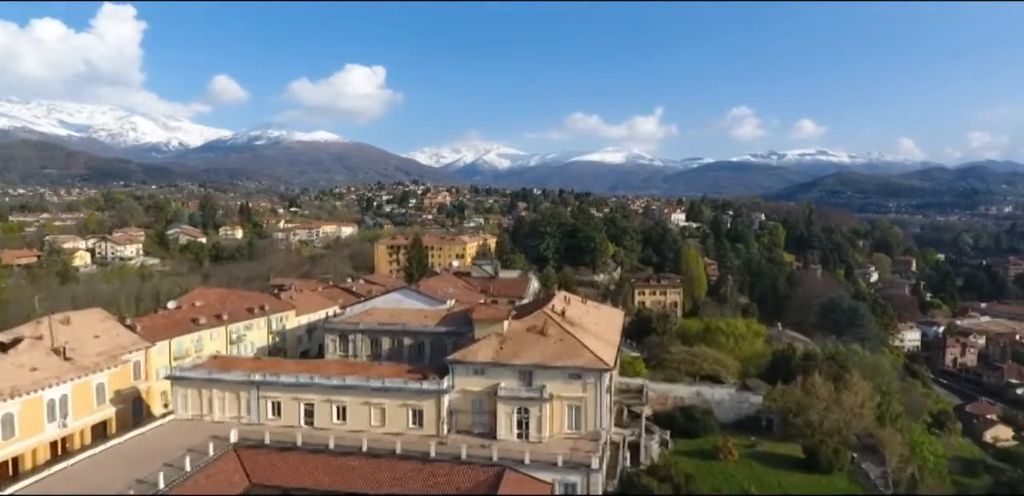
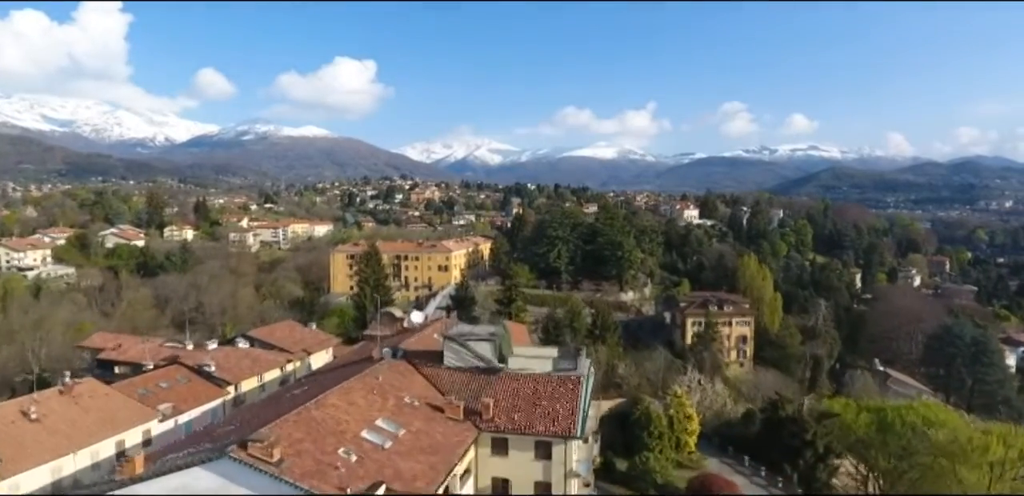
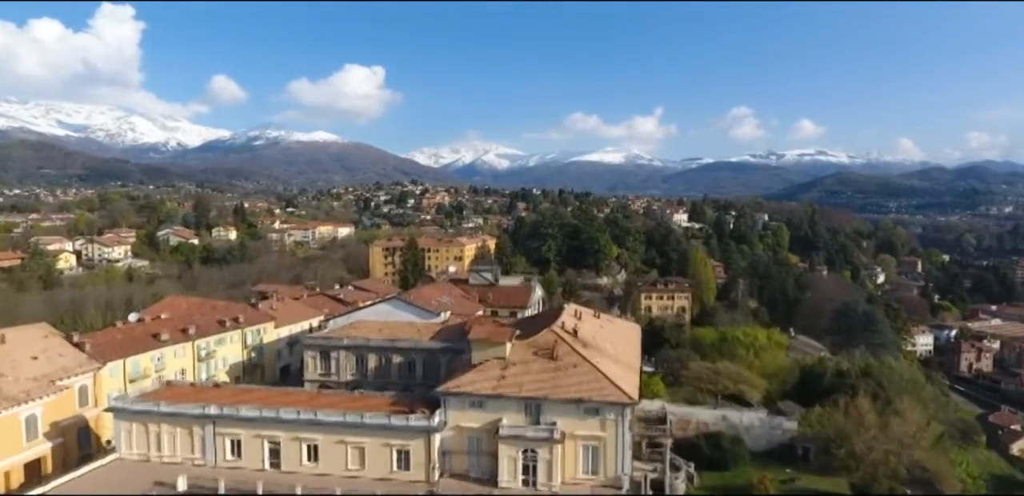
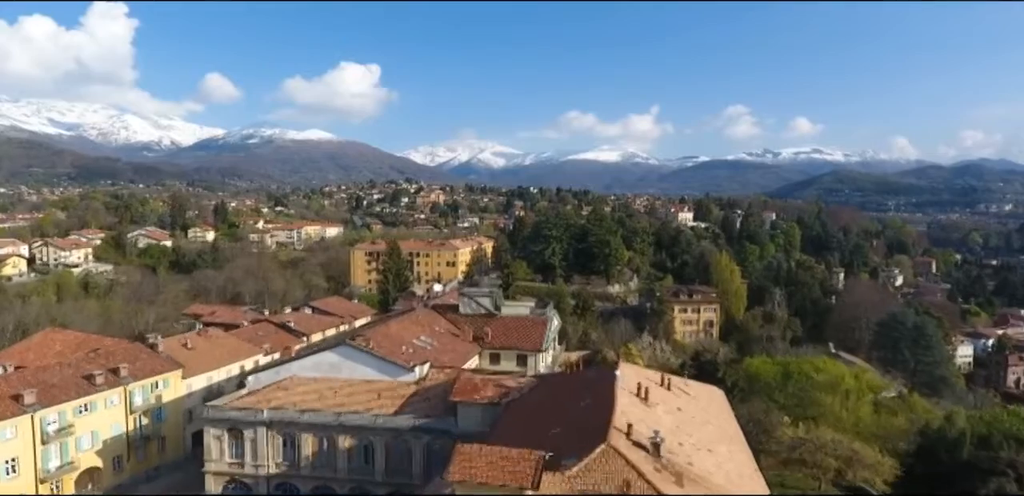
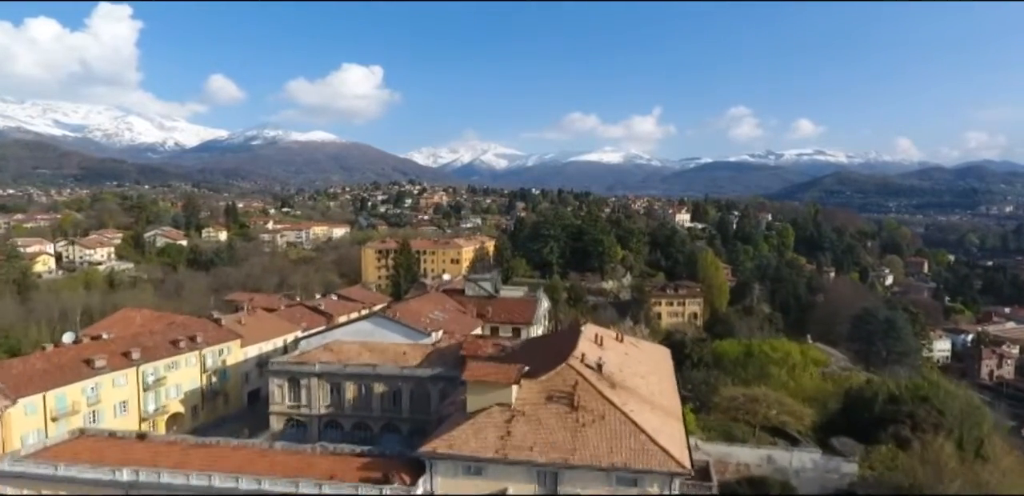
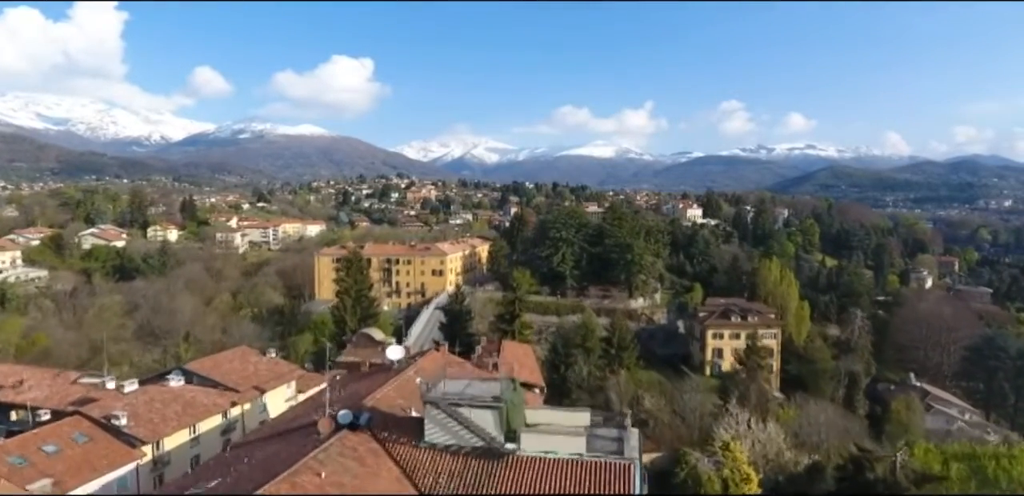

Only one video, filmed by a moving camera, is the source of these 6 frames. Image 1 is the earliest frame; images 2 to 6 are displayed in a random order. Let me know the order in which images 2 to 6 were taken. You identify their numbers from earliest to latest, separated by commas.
3, 5, 4, 2, 6
